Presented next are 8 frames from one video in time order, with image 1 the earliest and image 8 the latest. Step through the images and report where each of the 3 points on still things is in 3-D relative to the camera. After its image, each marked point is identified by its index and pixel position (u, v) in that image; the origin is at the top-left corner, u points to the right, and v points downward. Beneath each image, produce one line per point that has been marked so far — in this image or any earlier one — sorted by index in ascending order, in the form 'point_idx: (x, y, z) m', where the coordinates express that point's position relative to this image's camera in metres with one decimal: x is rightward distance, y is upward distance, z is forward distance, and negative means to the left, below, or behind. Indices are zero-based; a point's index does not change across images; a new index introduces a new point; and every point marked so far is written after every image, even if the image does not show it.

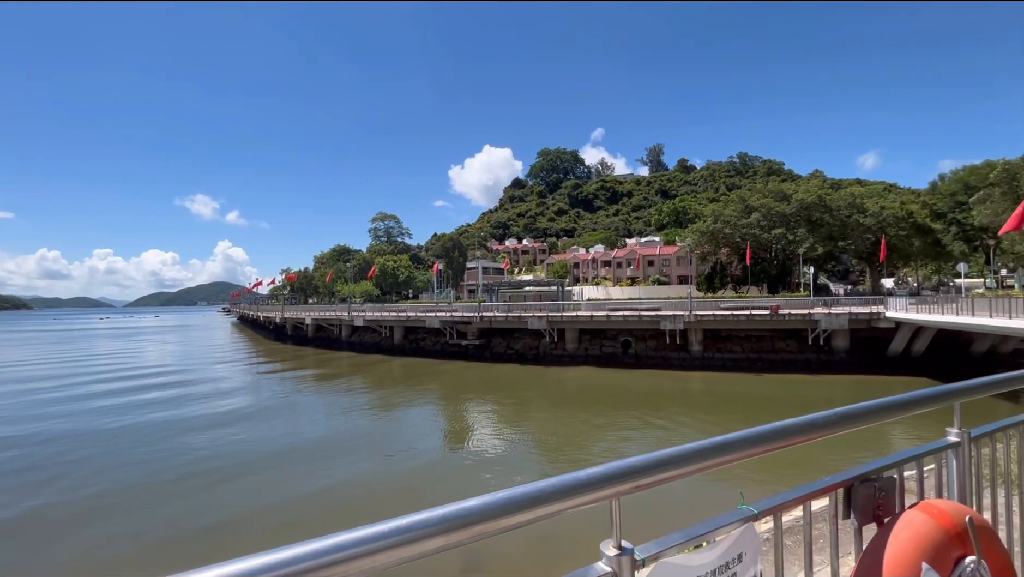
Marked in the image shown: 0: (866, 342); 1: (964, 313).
0: (+14.6, -2.2, +20.0) m
1: (+13.6, -0.7, +14.5) m
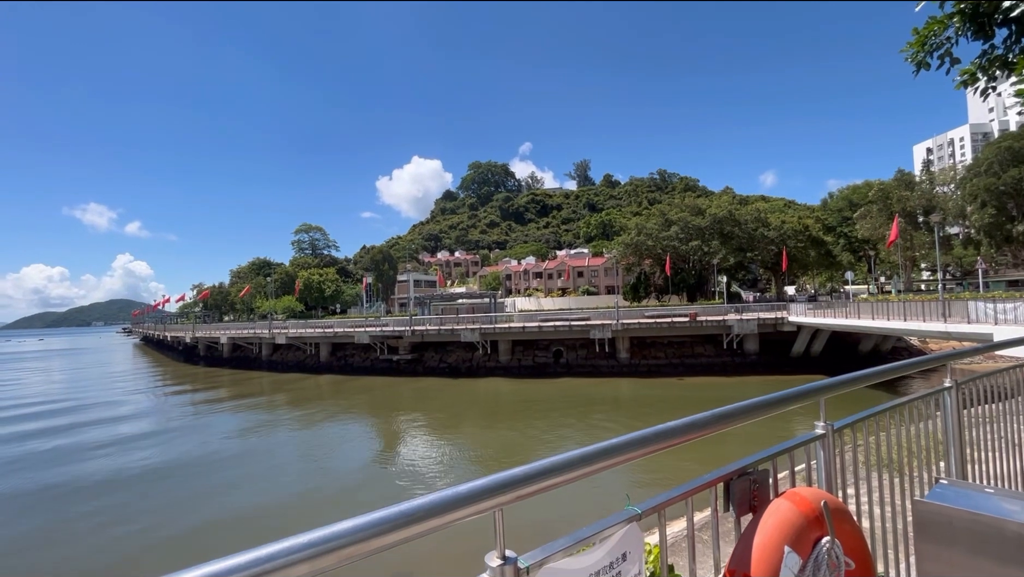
0: (+11.8, -2.5, +21.7) m
1: (+11.5, -0.9, +16.2) m
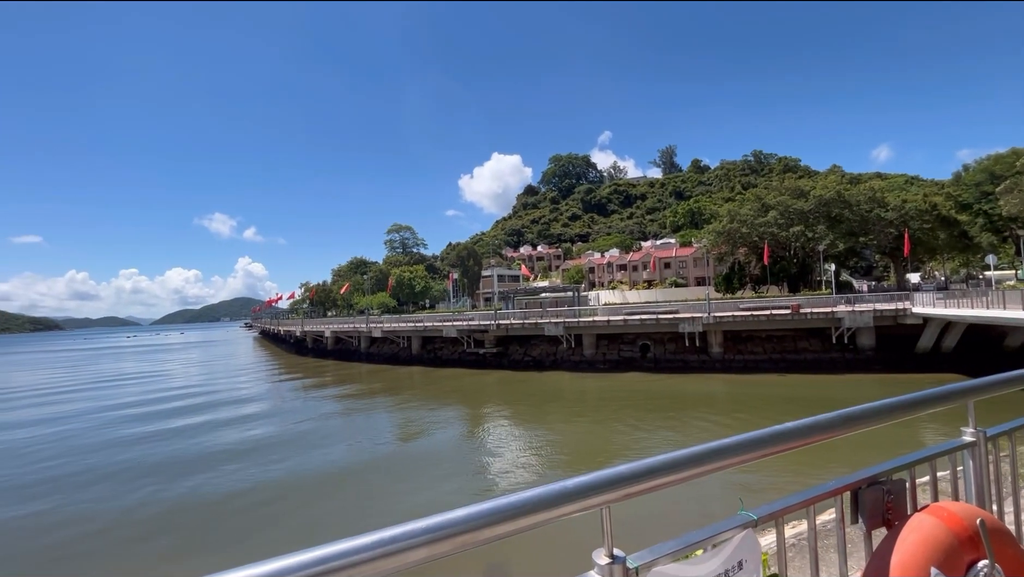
0: (+15.3, -2.0, +19.4) m
1: (+14.1, -0.5, +14.0) m
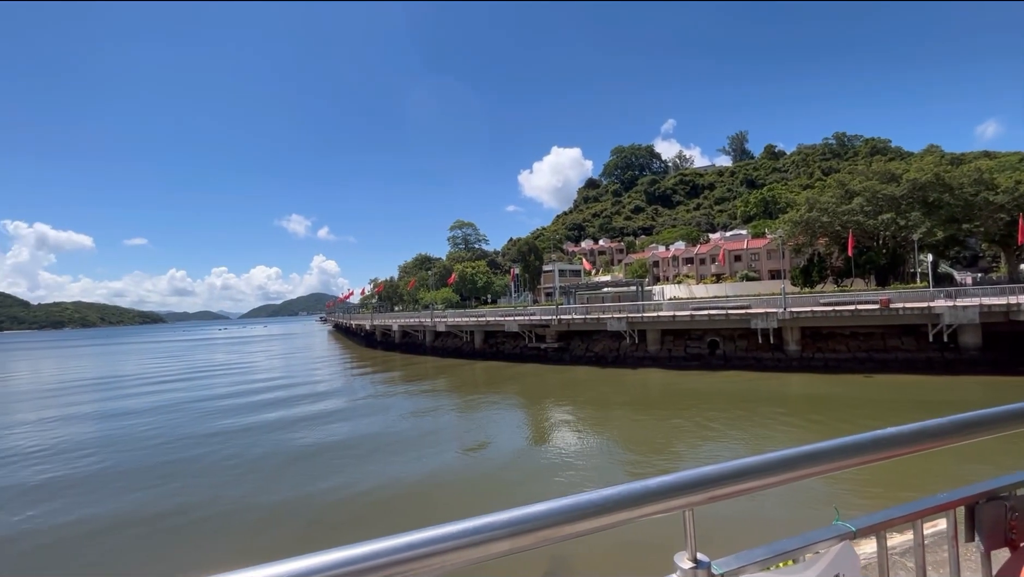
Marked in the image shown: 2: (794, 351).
0: (+17.7, -1.8, +17.3) m
1: (+15.7, -0.3, +12.1) m
2: (+11.4, -2.5, +19.5) m
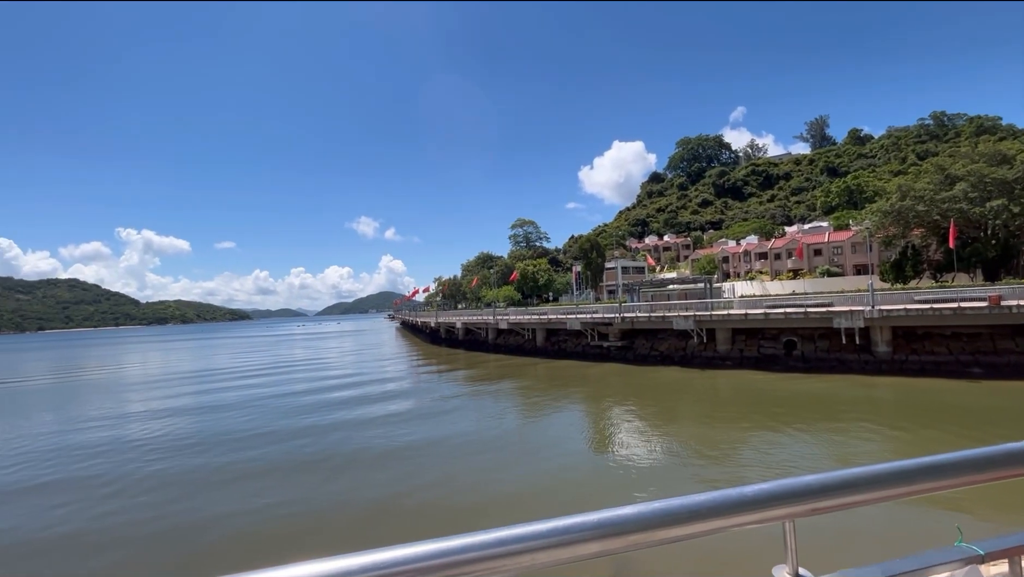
0: (+18.5, -2.0, +15.3) m
1: (+15.9, -0.6, +10.4) m
2: (+12.6, -2.8, +18.2) m
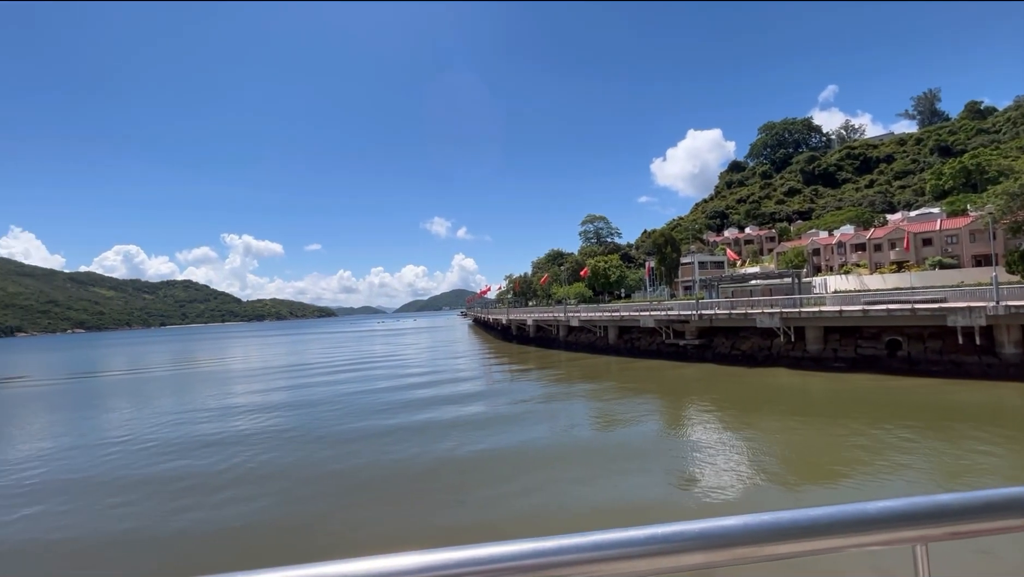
0: (+19.3, -3.1, +13.5) m
1: (+16.0, -1.7, +9.0) m
2: (+13.9, -3.8, +17.3) m
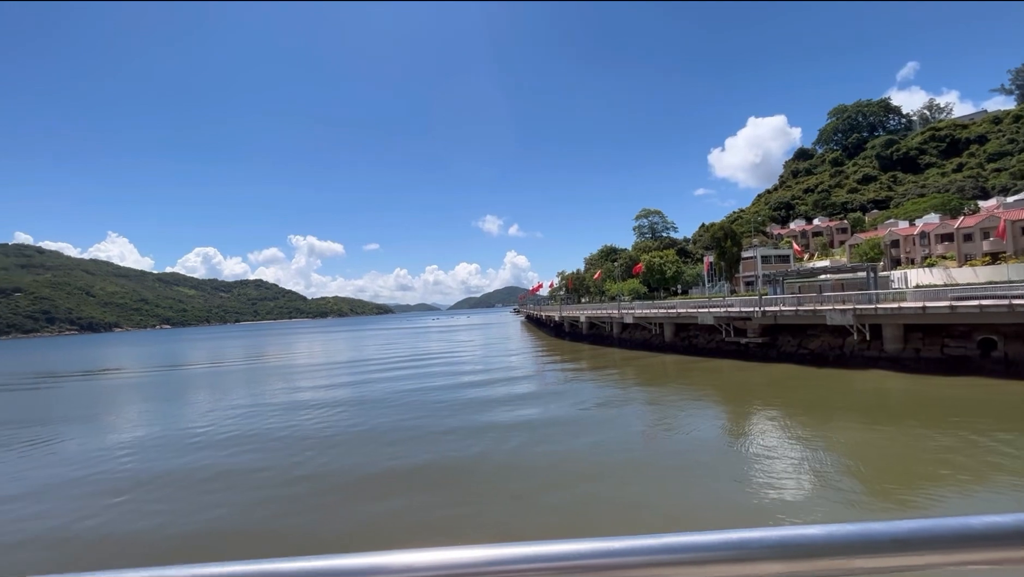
0: (+20.7, -3.2, +11.5) m
1: (+16.9, -1.9, +7.4) m
2: (+15.8, -4.0, +15.9) m
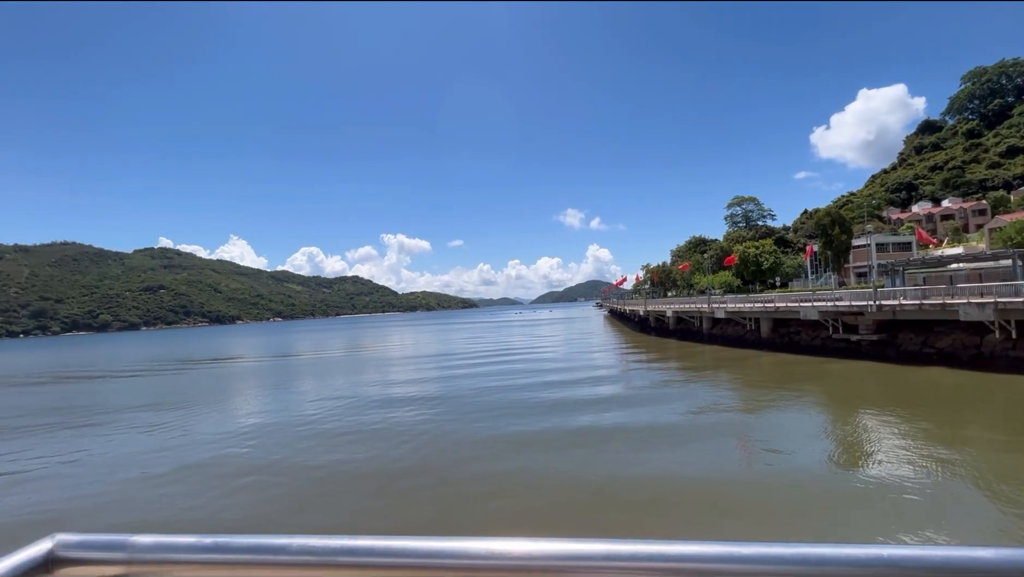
0: (+23.4, -3.8, +9.3) m
1: (+18.9, -2.5, +5.8) m
2: (+19.2, -4.5, +14.4) m
